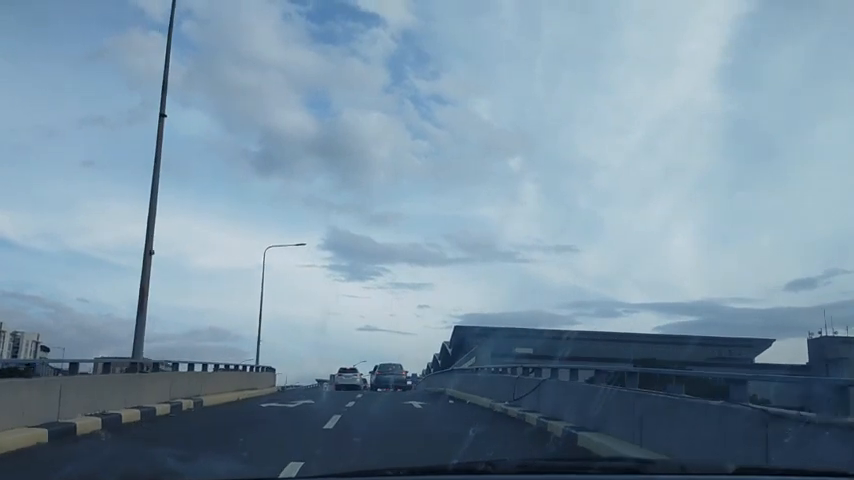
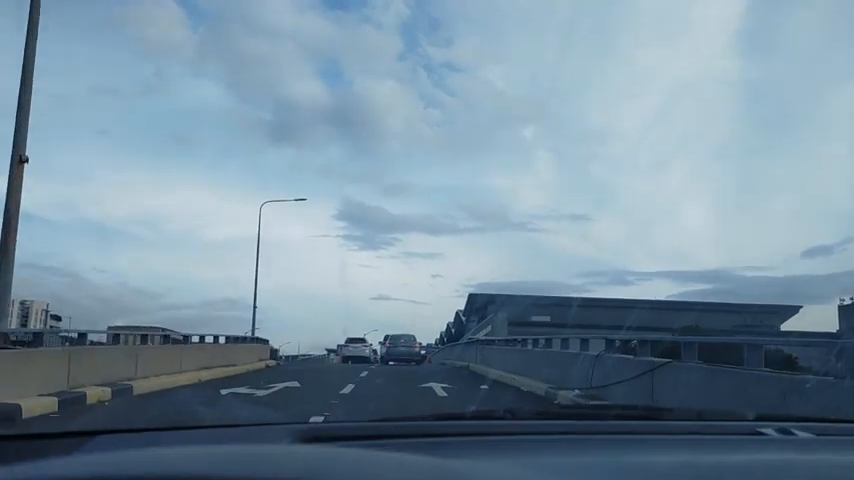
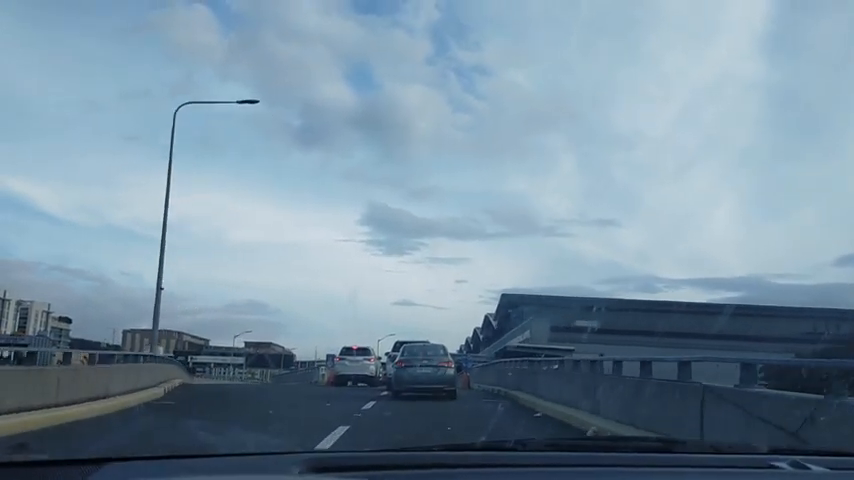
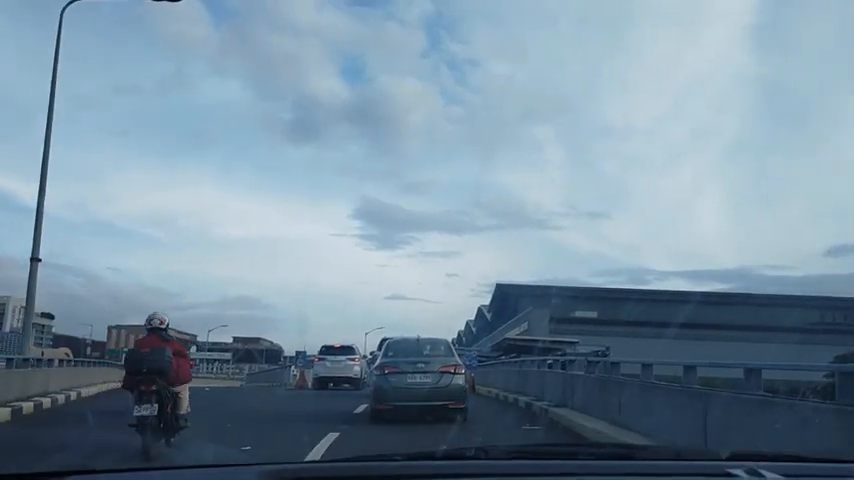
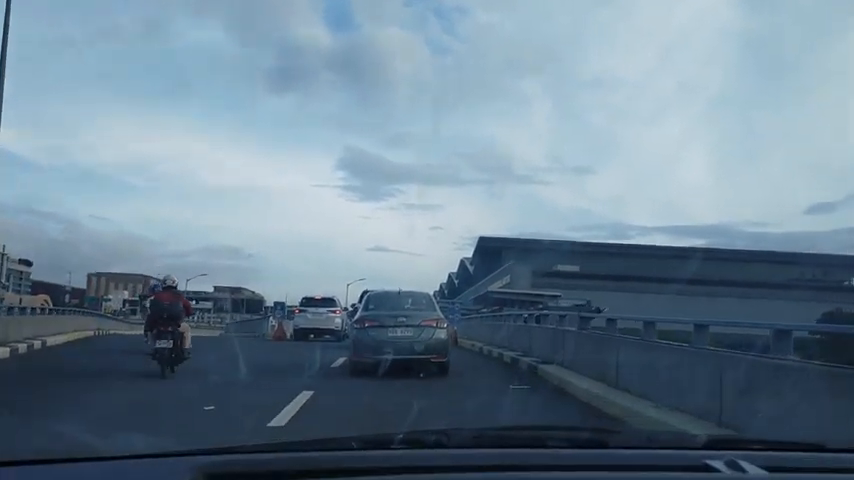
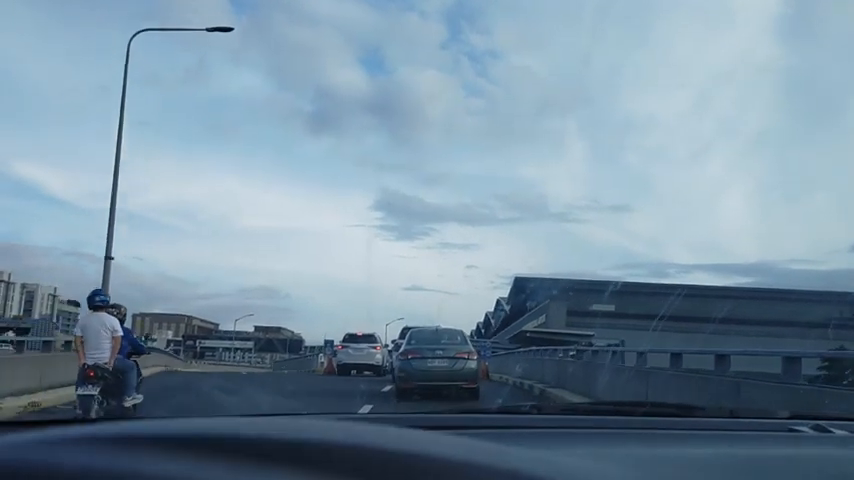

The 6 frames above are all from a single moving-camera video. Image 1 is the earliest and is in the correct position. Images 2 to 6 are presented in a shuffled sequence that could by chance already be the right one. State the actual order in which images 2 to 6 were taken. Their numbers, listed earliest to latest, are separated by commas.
2, 3, 6, 4, 5
